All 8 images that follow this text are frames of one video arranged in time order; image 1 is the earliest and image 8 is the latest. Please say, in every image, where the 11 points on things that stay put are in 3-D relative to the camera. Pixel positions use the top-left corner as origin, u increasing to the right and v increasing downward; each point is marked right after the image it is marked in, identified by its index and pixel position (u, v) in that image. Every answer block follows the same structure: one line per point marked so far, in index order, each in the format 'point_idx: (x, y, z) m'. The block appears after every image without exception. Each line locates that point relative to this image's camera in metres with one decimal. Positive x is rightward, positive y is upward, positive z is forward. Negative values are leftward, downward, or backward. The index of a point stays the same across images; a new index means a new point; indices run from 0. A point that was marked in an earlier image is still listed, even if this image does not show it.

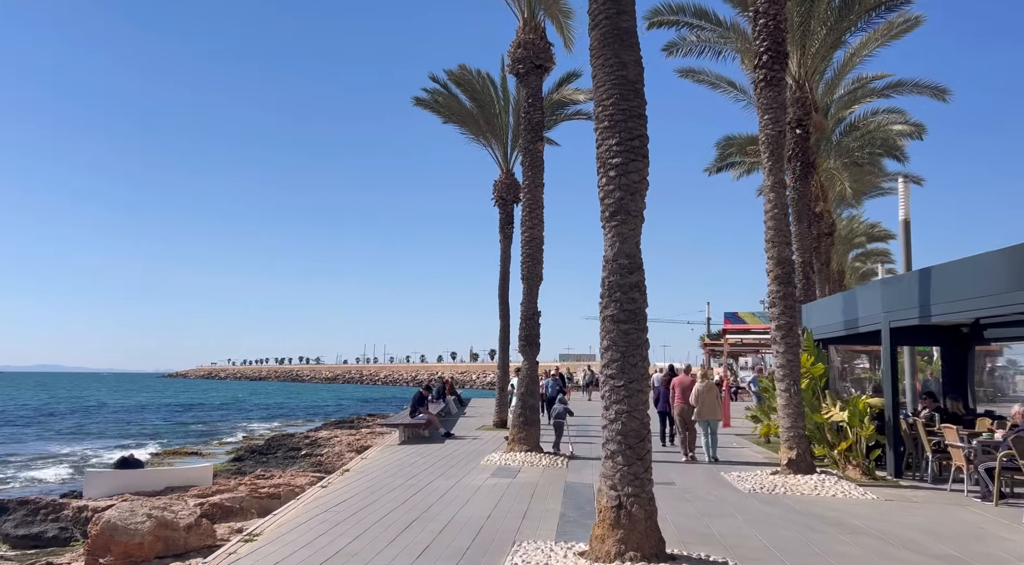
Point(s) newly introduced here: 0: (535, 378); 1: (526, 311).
0: (+0.4, -1.8, +14.8) m
1: (+0.2, -0.6, +14.8) m
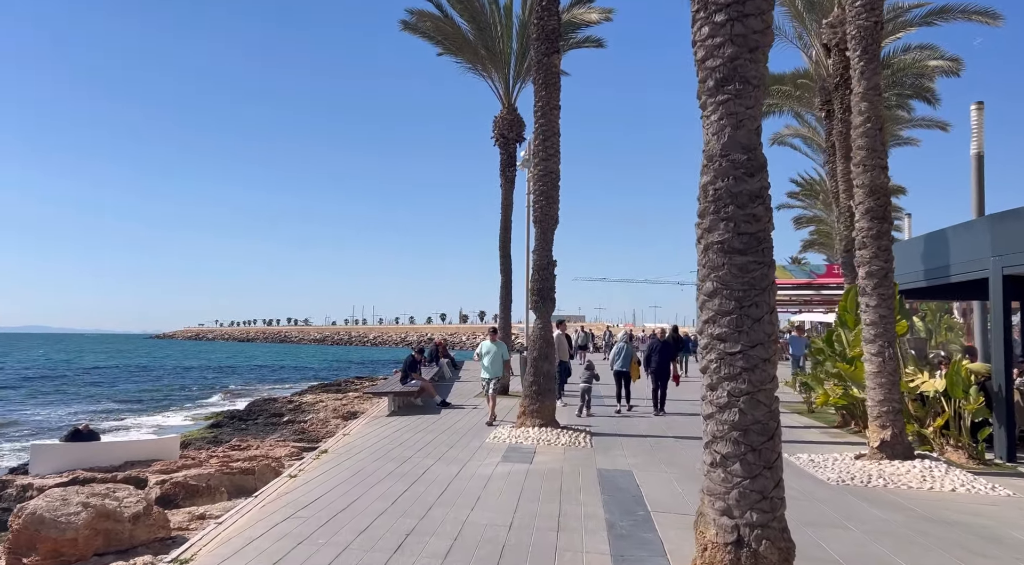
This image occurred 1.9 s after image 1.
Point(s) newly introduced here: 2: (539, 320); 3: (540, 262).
0: (+0.6, -0.9, +12.4) m
1: (+0.4, +0.3, +12.4) m
2: (+0.4, -0.6, +12.4) m
3: (+0.4, +0.3, +12.4) m
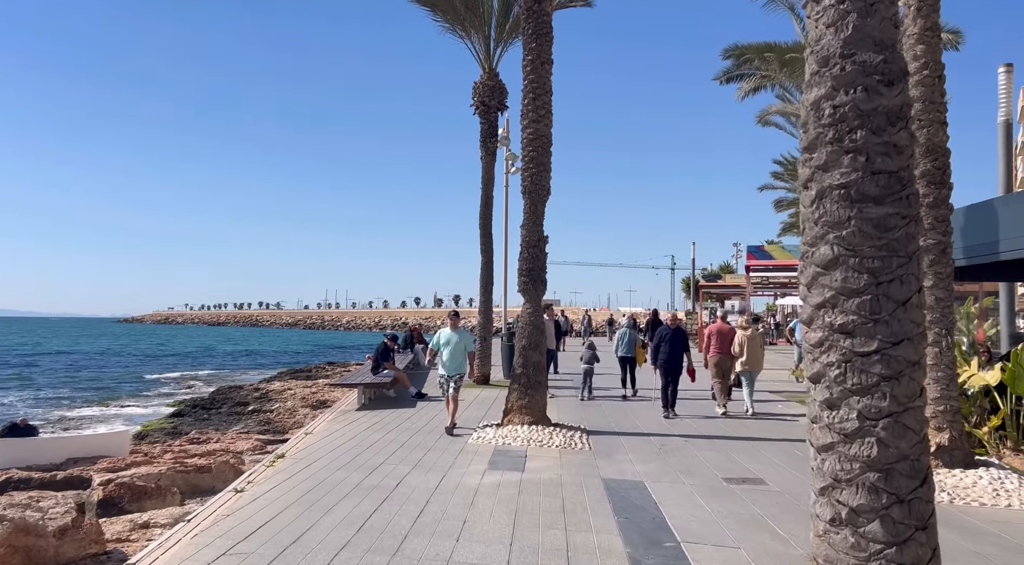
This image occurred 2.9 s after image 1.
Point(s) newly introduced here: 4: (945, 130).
0: (+0.4, -0.6, +11.0) m
1: (+0.2, +0.6, +10.9) m
2: (+0.2, -0.3, +10.9) m
3: (+0.3, +0.6, +10.9) m
4: (+4.0, +1.4, +7.5) m
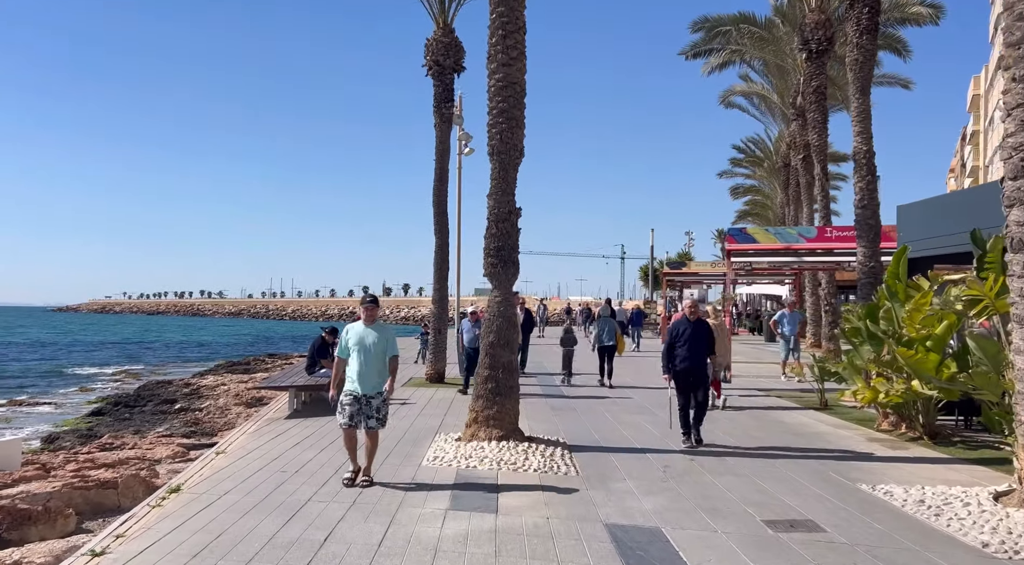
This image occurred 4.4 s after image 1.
0: (0.0, -0.4, +8.9) m
1: (-0.2, +0.8, +8.9) m
2: (-0.2, -0.1, +8.9) m
3: (-0.1, +0.8, +8.8) m
4: (+3.8, +1.6, +5.7) m
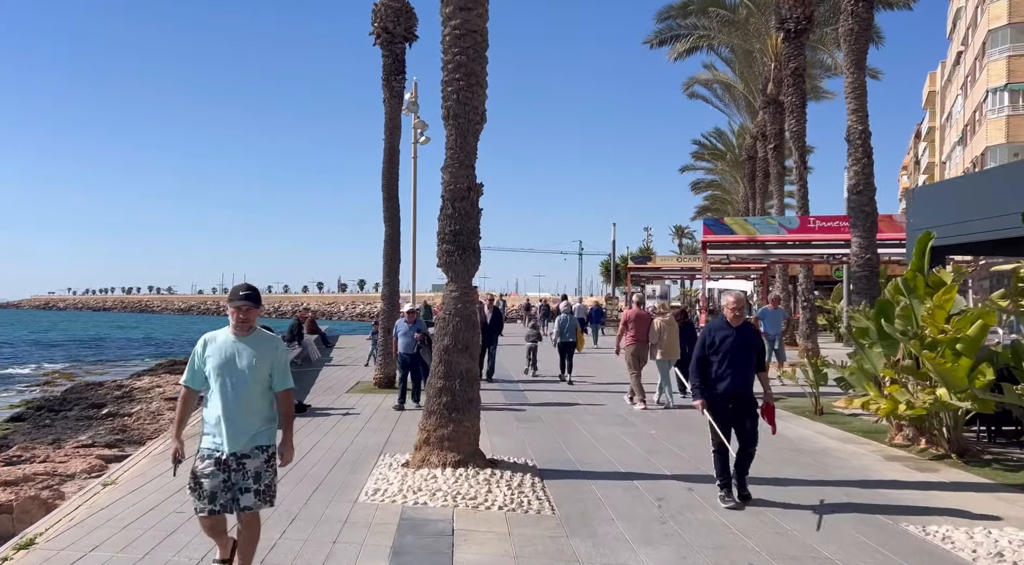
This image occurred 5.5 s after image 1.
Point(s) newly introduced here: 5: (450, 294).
0: (-0.4, -0.3, +7.4) m
1: (-0.6, +0.9, +7.3) m
2: (-0.5, 0.0, +7.3) m
3: (-0.5, +0.9, +7.3) m
4: (+3.6, +1.6, +4.4) m
5: (-0.6, -0.1, +7.4) m
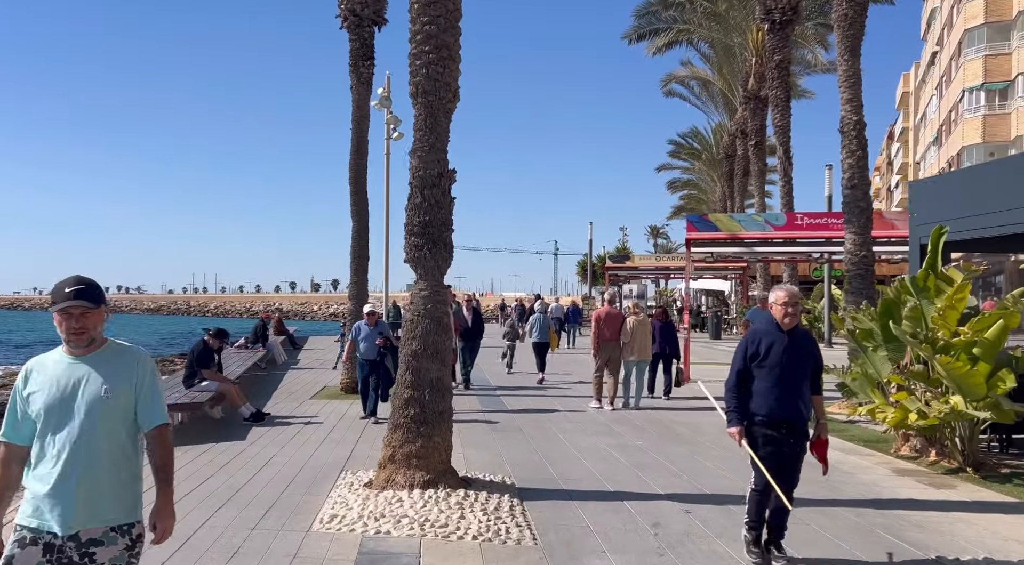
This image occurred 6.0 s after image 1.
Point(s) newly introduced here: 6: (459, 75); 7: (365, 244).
0: (-0.6, -0.3, +6.6) m
1: (-0.7, +0.9, +6.5) m
2: (-0.7, 0.0, +6.5) m
3: (-0.7, +0.9, +6.5) m
4: (+3.5, +1.6, +3.7) m
5: (-0.8, -0.1, +6.6) m
6: (-0.4, +1.7, +6.7) m
7: (-2.4, +0.6, +13.2) m
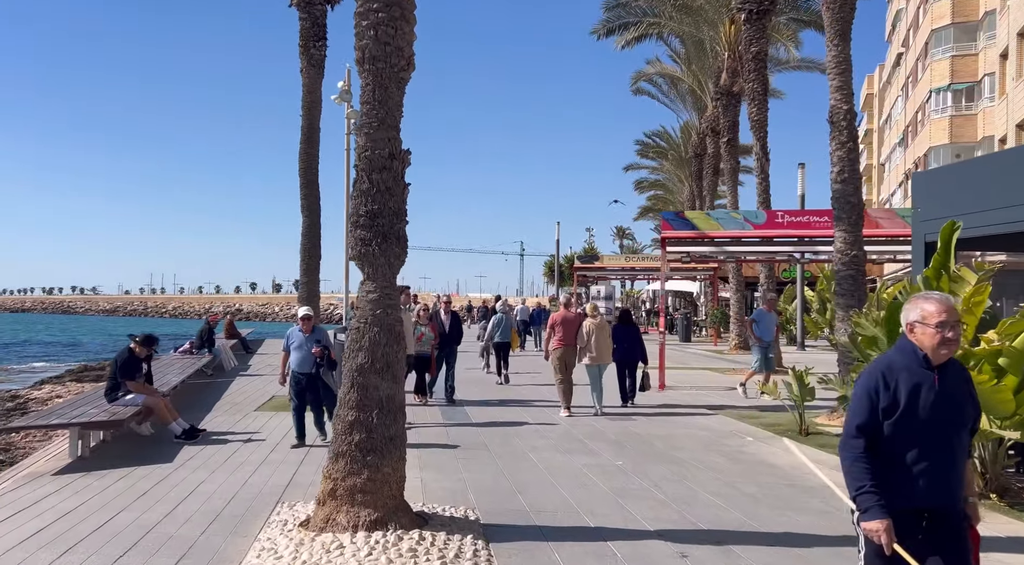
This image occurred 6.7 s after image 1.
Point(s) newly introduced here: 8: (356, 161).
0: (-0.8, -0.3, +5.6) m
1: (-1.0, +0.9, +5.5) m
2: (-1.0, 0.0, +5.5) m
3: (-0.9, +0.9, +5.5) m
4: (+3.4, +1.6, +2.9) m
5: (-1.0, -0.1, +5.5) m
6: (-0.7, +1.7, +5.7) m
7: (-2.9, +0.6, +12.2) m
8: (-1.1, +0.8, +5.6) m
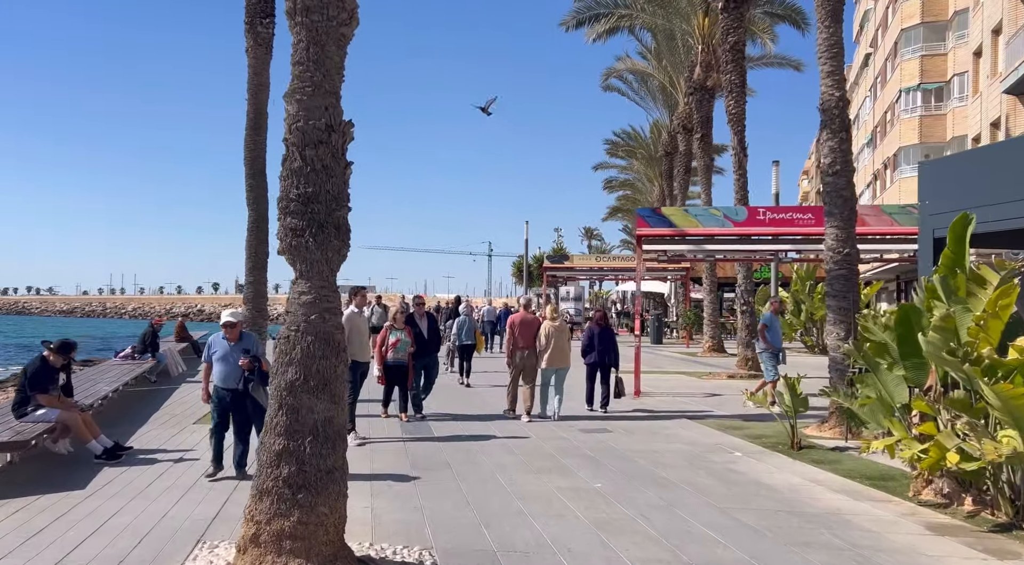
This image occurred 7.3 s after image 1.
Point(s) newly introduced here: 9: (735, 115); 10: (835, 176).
0: (-1.0, -0.3, +4.7) m
1: (-1.2, +0.9, +4.5) m
2: (-1.2, 0.0, +4.6) m
3: (-1.1, +0.9, +4.5) m
4: (+3.3, +1.6, +2.1) m
5: (-1.2, -0.1, +4.6) m
6: (-0.9, +1.7, +4.7) m
7: (-3.4, +0.6, +11.1) m
8: (-1.3, +0.8, +4.6) m
9: (+4.9, +3.7, +17.7) m
10: (+4.0, +1.3, +9.9) m
